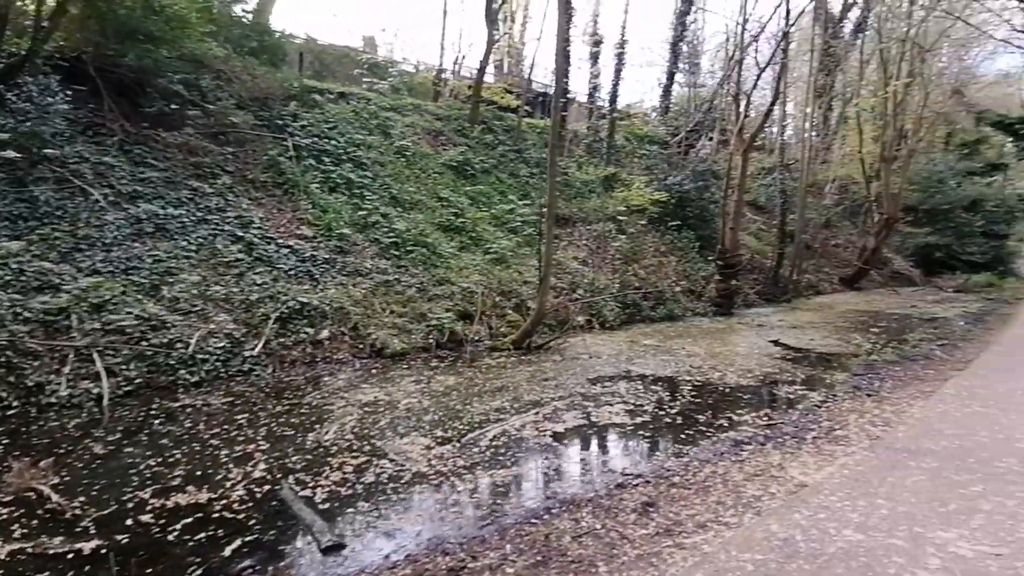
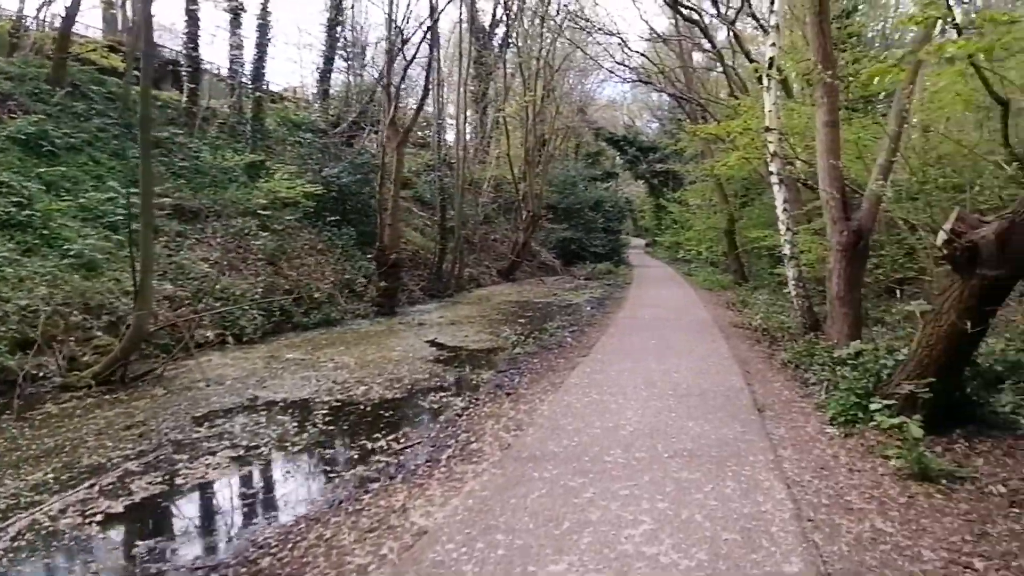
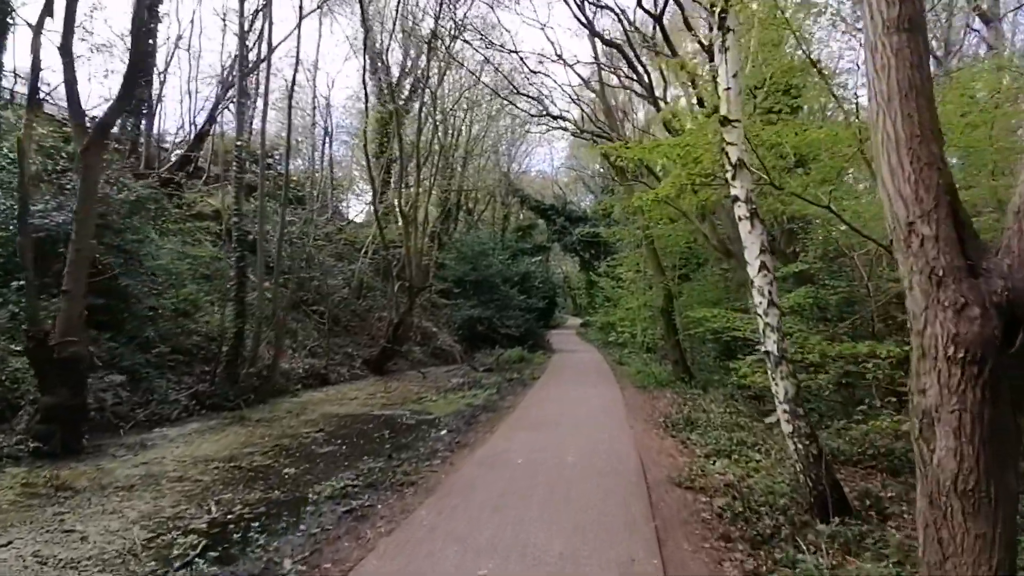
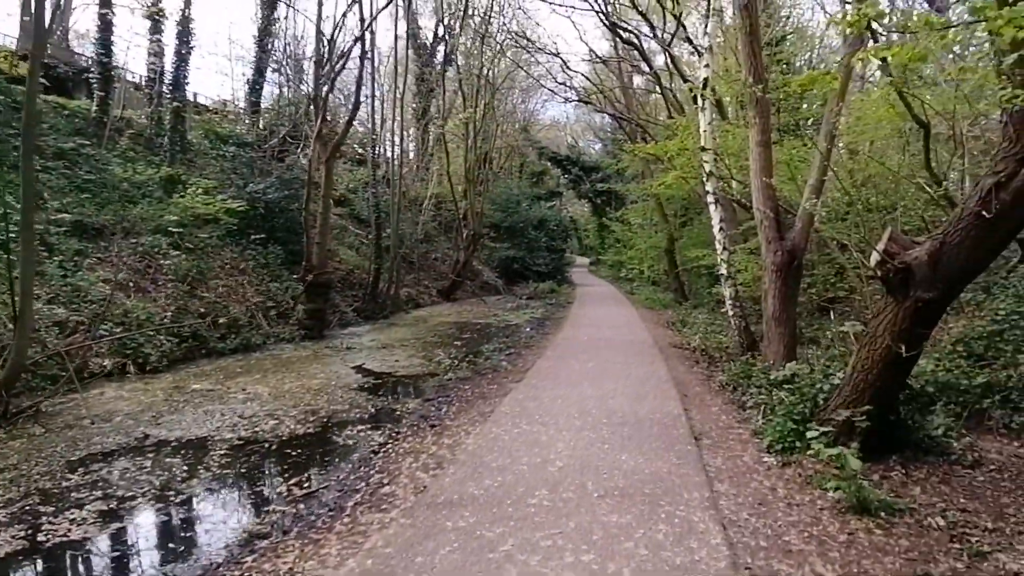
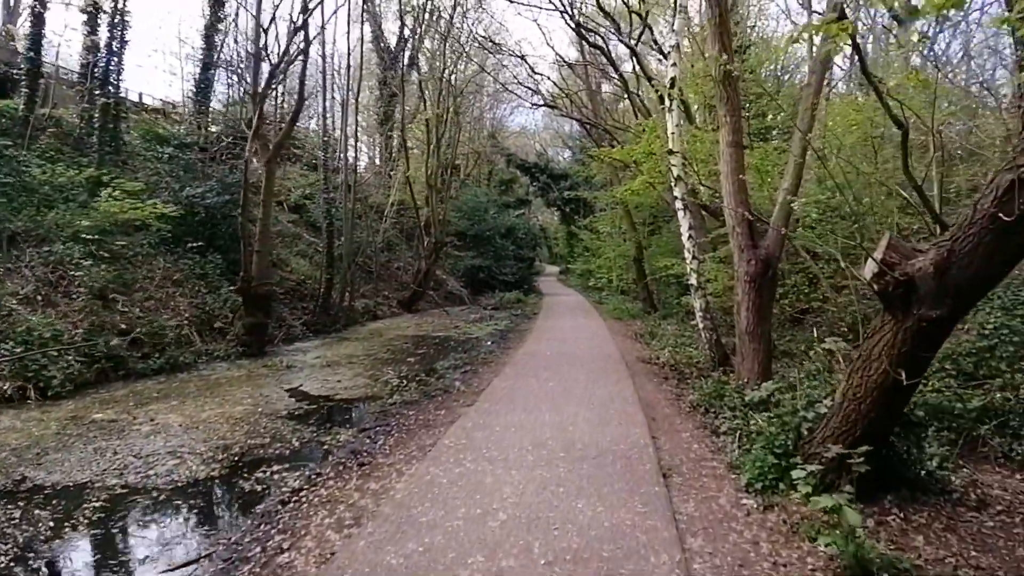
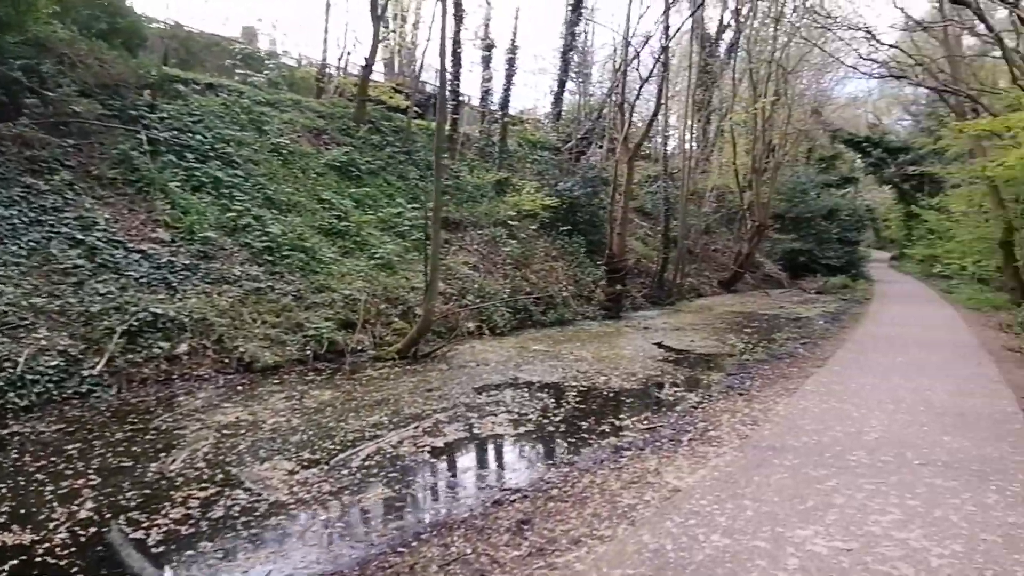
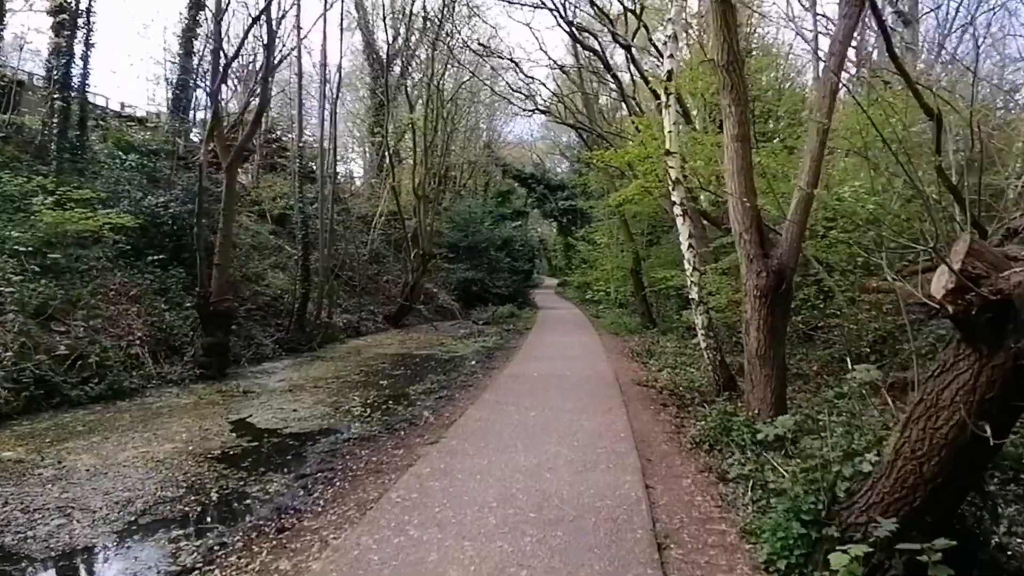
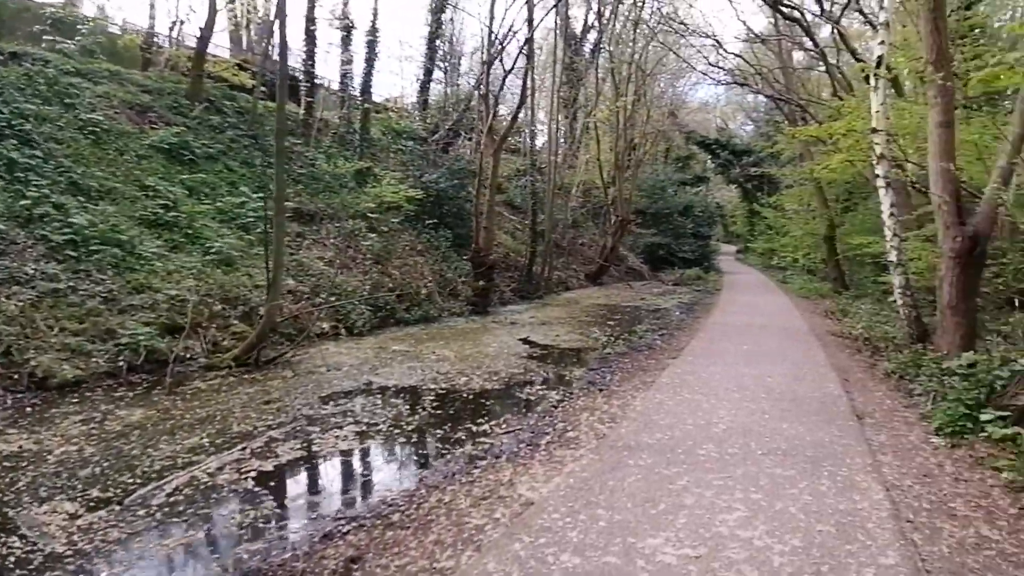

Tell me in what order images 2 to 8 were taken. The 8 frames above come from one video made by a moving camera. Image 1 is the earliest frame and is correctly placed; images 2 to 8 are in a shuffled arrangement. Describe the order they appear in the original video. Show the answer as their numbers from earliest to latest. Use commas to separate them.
6, 8, 2, 4, 5, 7, 3
